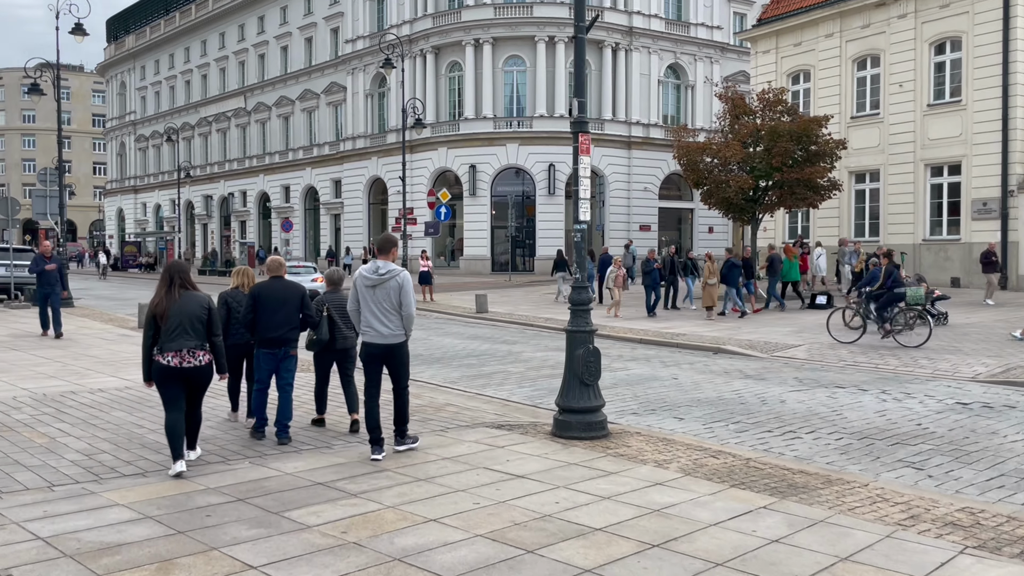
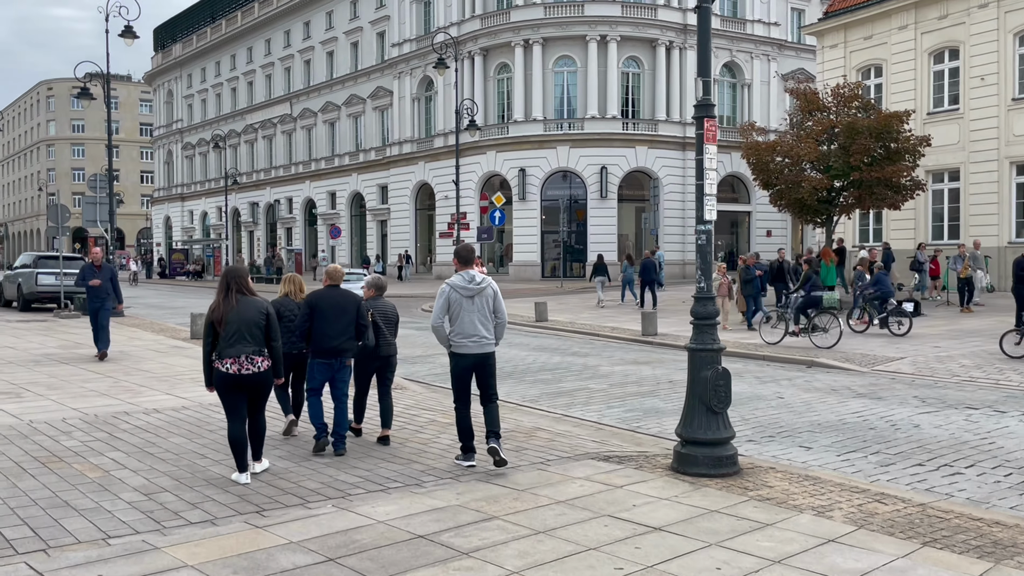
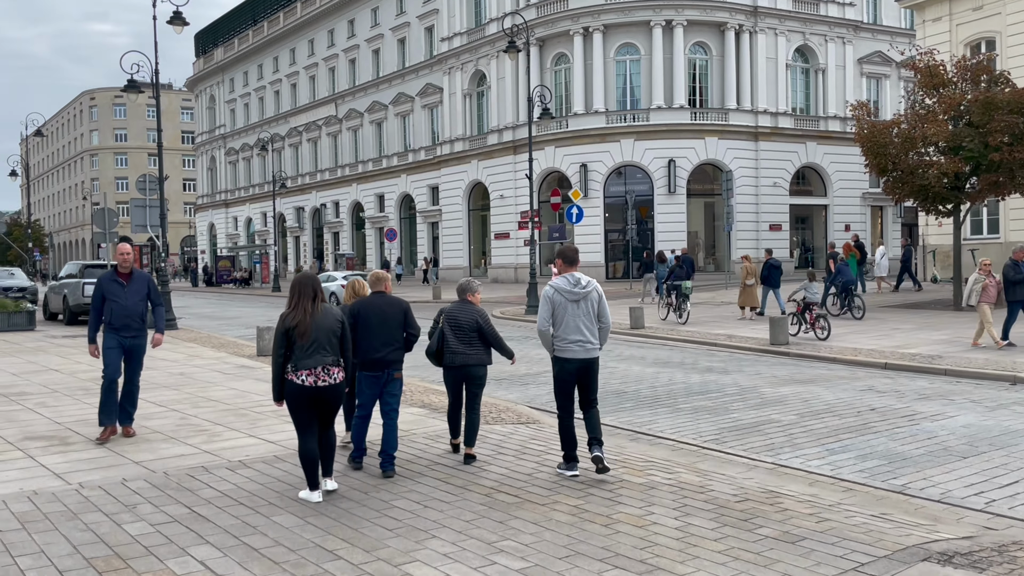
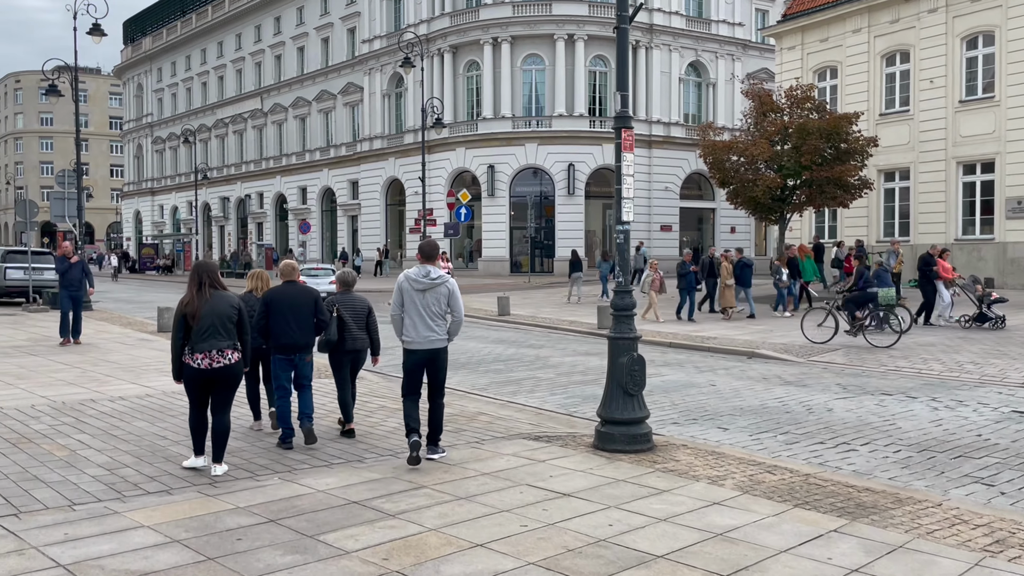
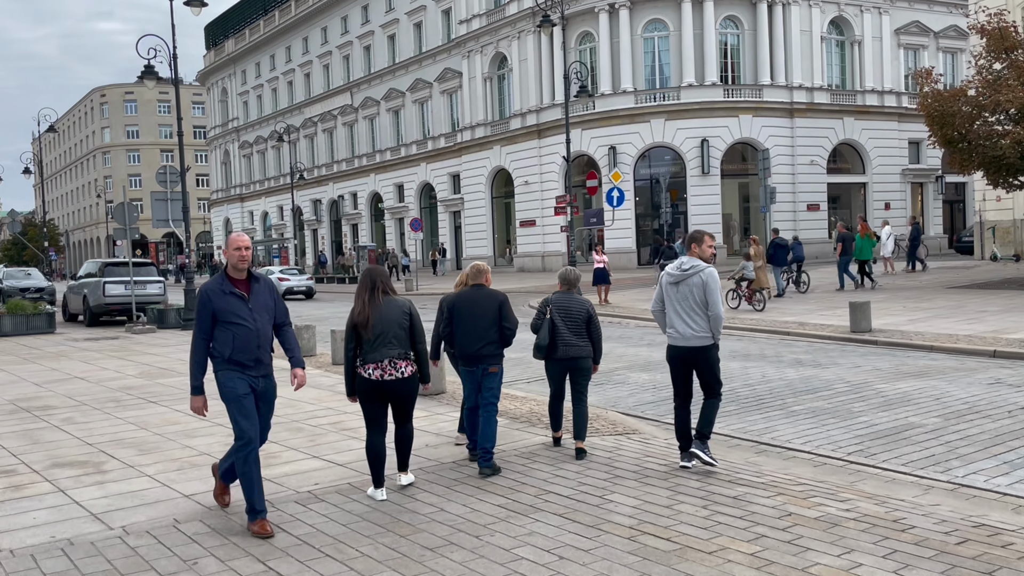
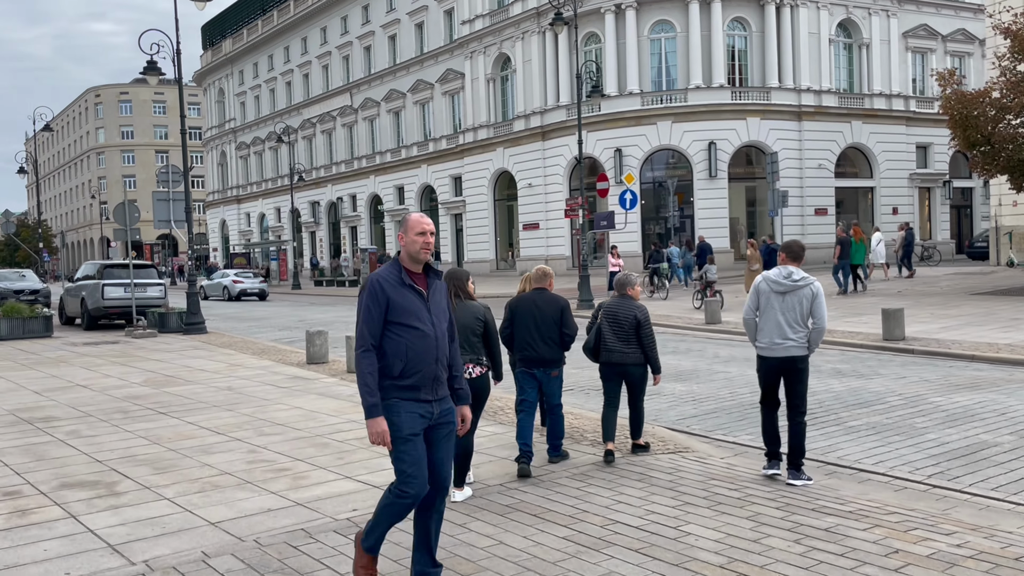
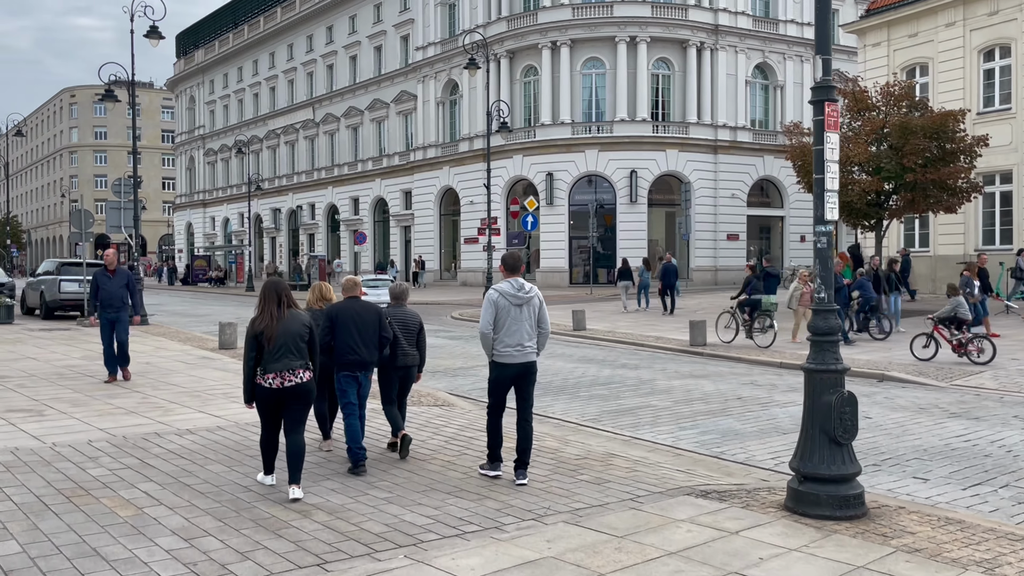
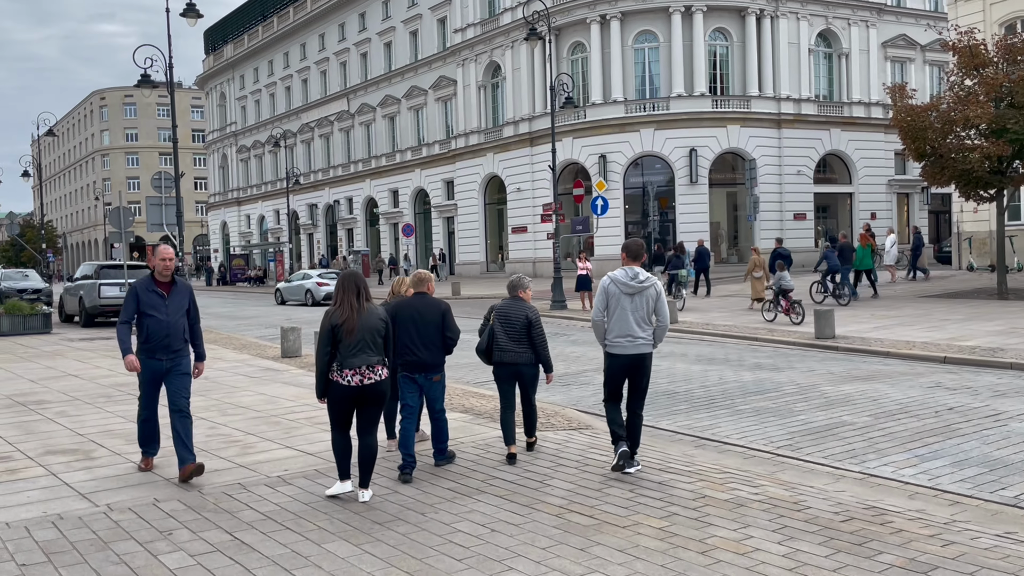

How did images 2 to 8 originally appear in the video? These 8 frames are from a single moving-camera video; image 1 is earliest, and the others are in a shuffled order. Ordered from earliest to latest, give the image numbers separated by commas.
4, 2, 7, 3, 8, 5, 6
